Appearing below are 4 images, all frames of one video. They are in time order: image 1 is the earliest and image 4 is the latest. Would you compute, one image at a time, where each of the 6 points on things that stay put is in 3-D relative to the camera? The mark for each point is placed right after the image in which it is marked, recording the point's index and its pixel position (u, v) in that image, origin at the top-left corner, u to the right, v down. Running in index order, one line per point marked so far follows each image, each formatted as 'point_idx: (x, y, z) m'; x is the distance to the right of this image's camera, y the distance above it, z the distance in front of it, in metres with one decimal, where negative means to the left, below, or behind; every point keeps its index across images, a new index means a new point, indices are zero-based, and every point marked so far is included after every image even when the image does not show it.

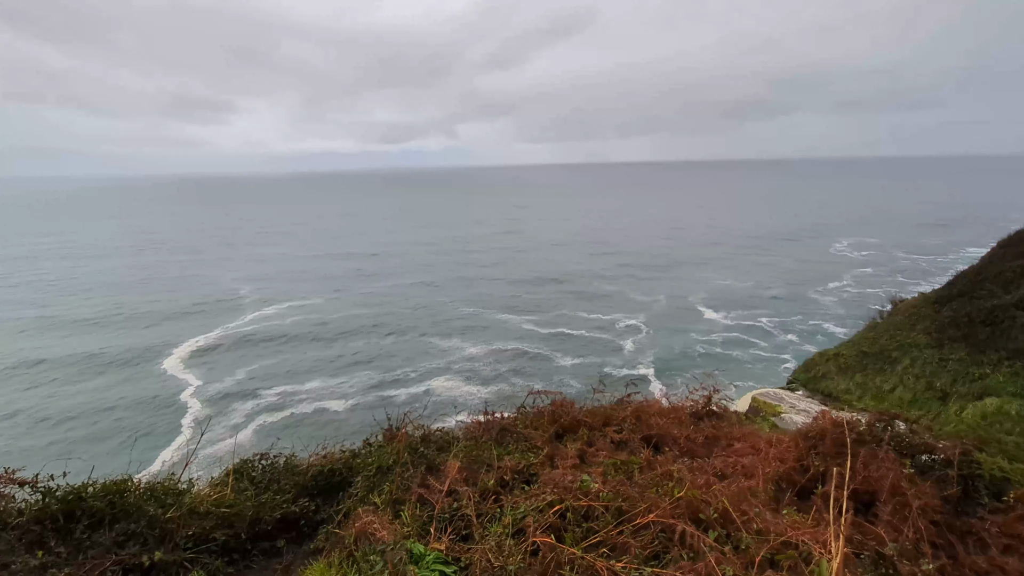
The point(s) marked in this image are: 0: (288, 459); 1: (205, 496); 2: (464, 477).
0: (-2.1, -1.6, +5.2) m
1: (-2.4, -1.7, +4.4) m
2: (-0.4, -1.5, +4.4) m
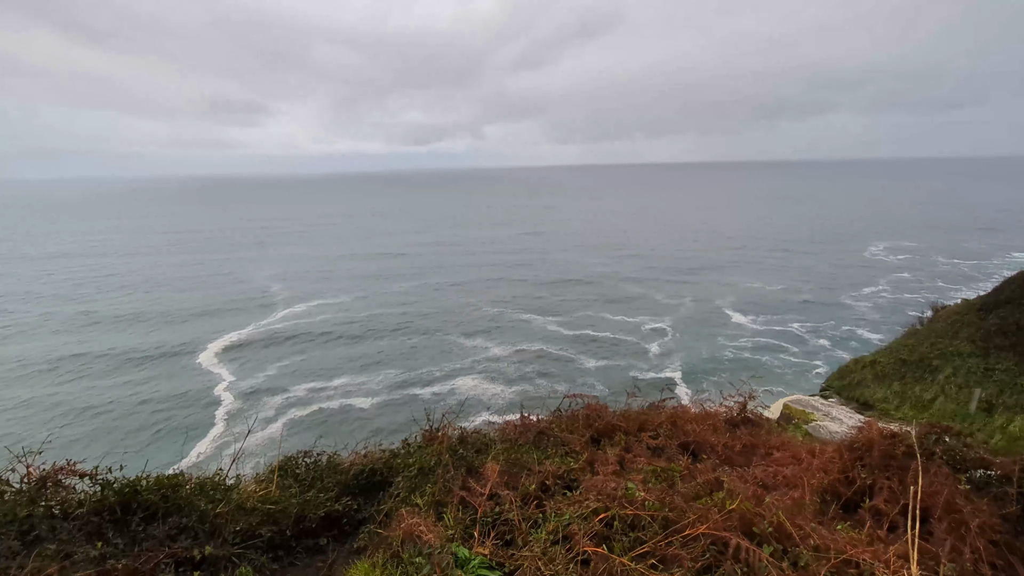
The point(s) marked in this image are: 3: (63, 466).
0: (-1.7, -1.6, +5.2) m
1: (-2.1, -1.7, +4.5) m
2: (0.0, -1.5, +4.4) m
3: (-3.2, -1.3, +4.0) m
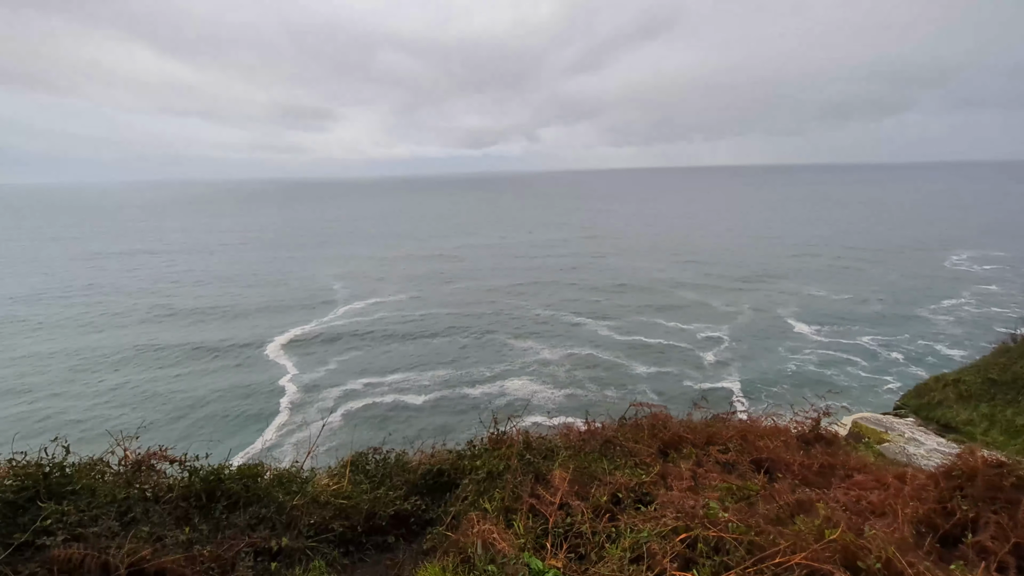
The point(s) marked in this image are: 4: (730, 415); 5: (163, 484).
0: (-1.1, -1.6, +5.3) m
1: (-1.6, -1.6, +4.6) m
2: (+0.5, -1.6, +4.3) m
3: (-2.7, -1.2, +4.2) m
4: (+3.8, -2.3, +9.9) m
5: (-2.5, -1.4, +4.0) m
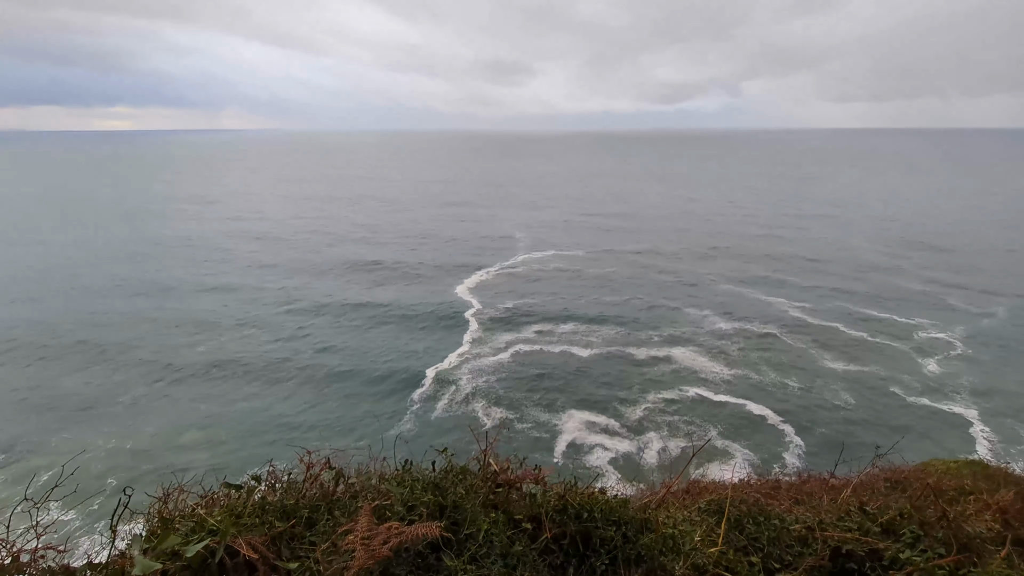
0: (+1.8, -1.5, +3.9) m
1: (+1.1, -1.6, +3.4) m
2: (+3.0, -1.8, +2.4) m
3: (0.0, -1.0, +3.3) m
4: (+7.9, -2.6, +6.7) m
5: (+0.1, -1.2, +3.1) m
